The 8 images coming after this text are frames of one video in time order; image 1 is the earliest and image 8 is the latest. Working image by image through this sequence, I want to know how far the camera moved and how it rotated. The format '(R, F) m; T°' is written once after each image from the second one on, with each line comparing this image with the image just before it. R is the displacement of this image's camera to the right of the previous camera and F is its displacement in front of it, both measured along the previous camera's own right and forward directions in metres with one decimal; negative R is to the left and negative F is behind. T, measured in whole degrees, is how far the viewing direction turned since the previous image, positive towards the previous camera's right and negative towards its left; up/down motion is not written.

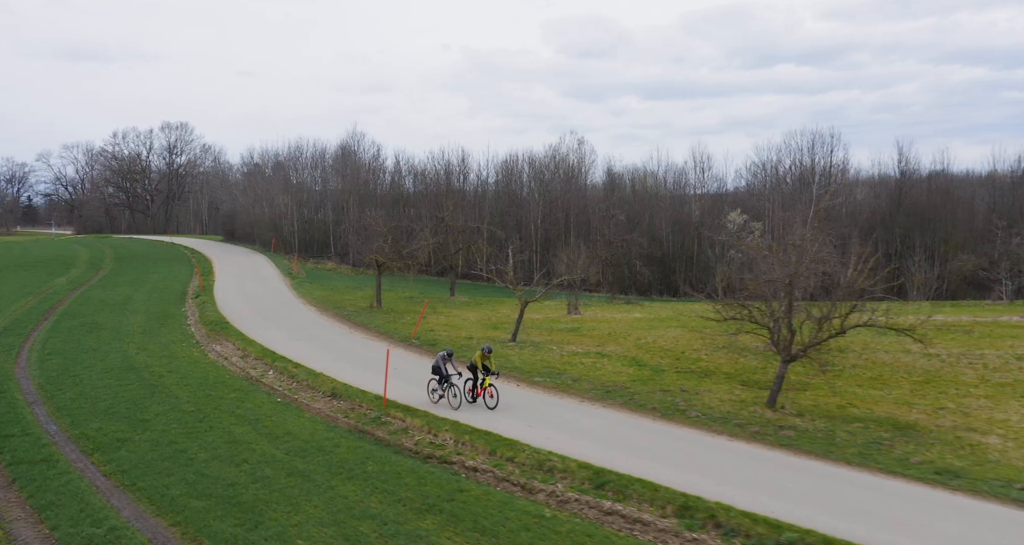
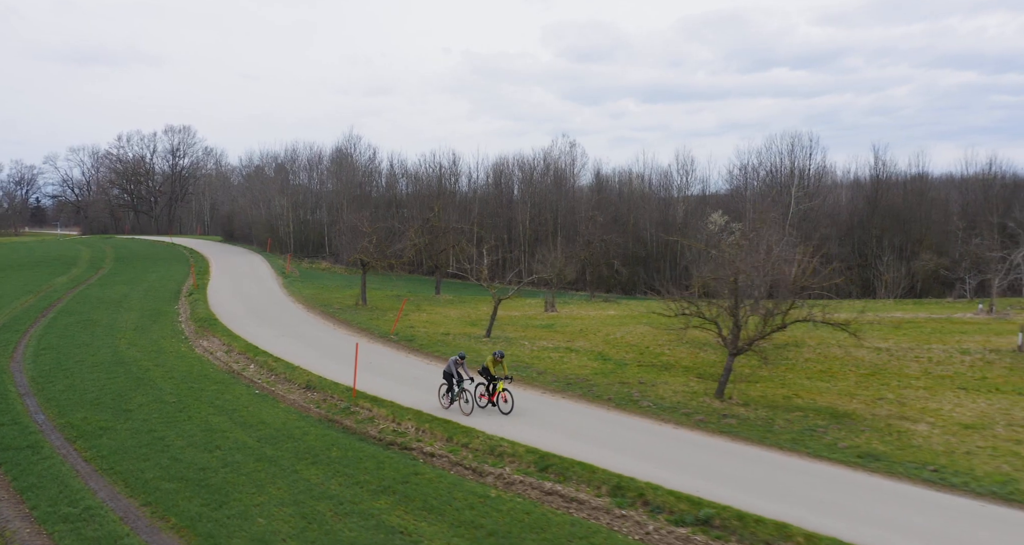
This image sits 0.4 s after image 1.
(+1.5, -1.0) m; -1°
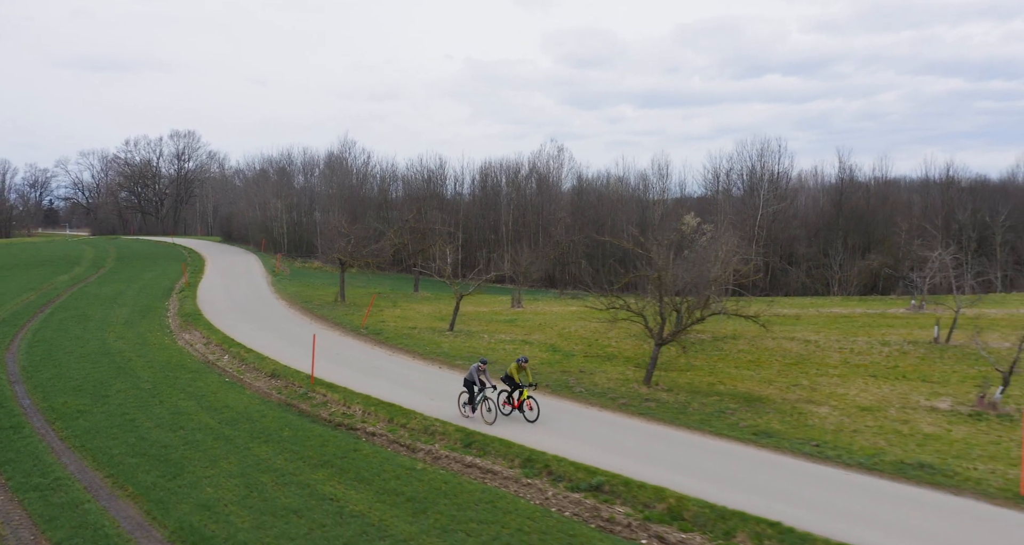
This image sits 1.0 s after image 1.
(+2.3, -1.6) m; -1°
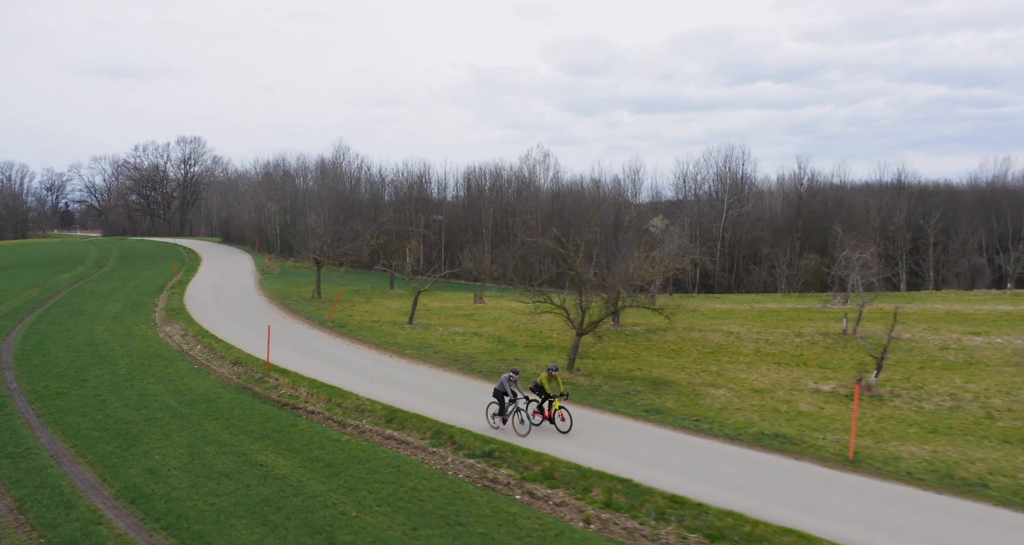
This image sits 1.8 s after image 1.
(+2.9, -2.0) m; -1°
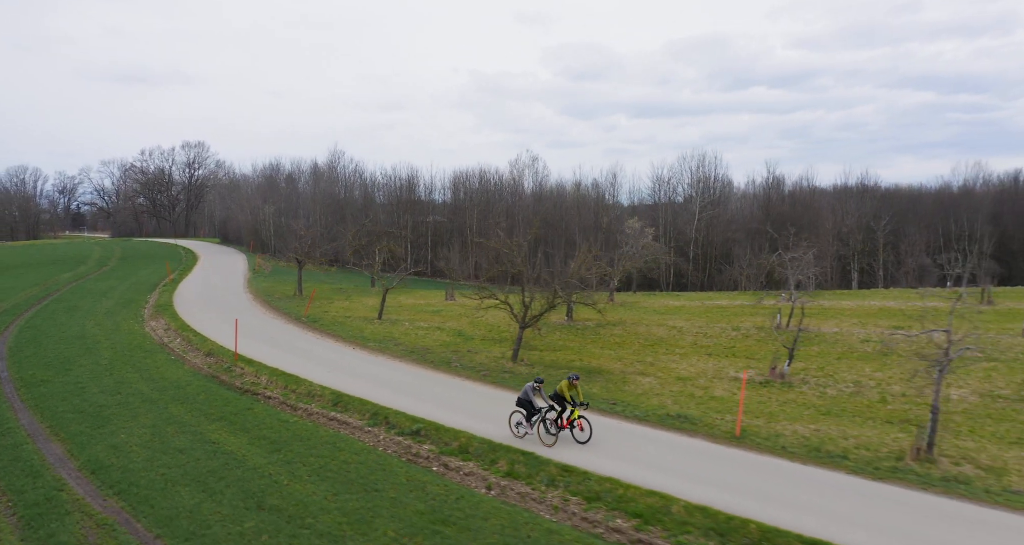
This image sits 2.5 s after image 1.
(+2.4, -1.6) m; -1°
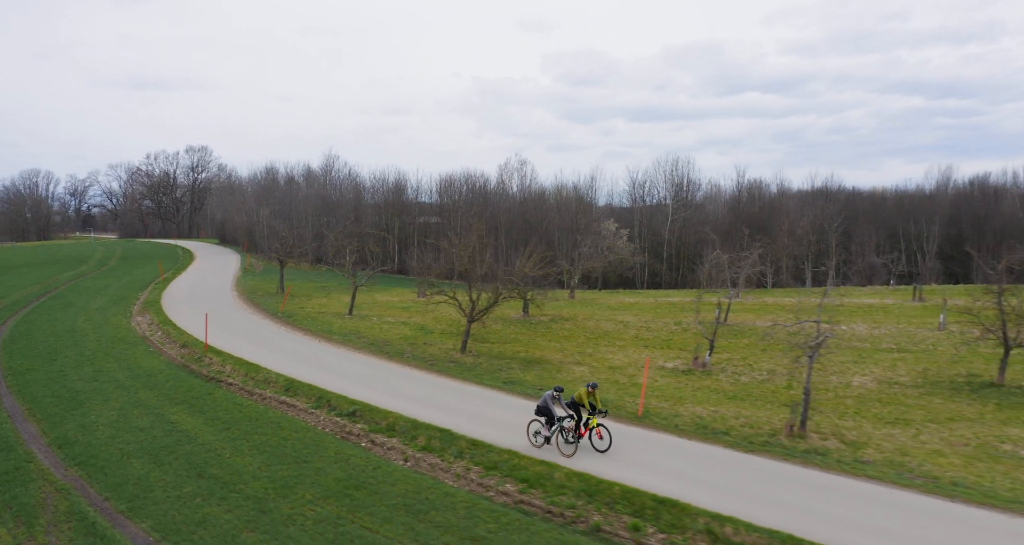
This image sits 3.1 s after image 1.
(+2.5, -1.6) m; -1°
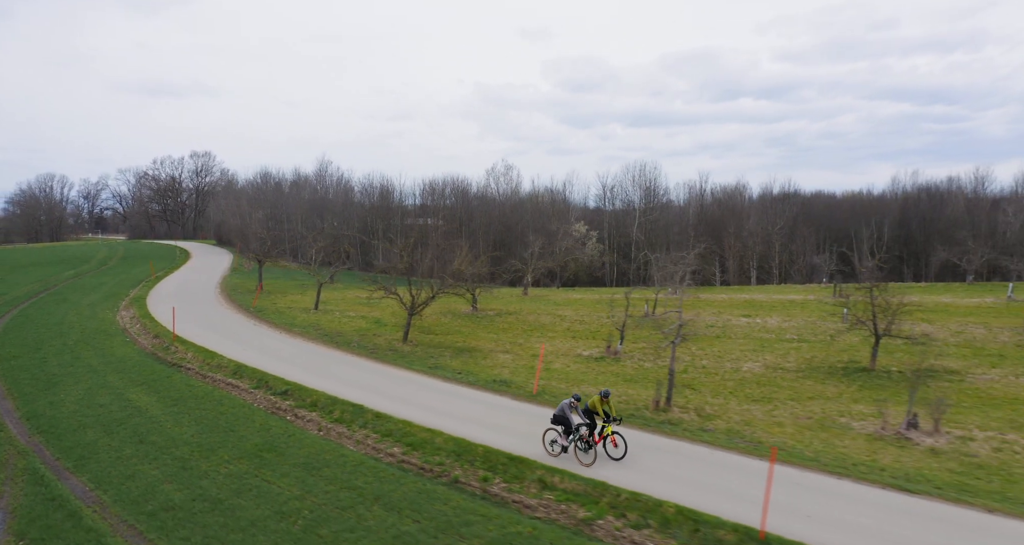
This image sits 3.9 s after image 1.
(+3.3, -2.2) m; -1°
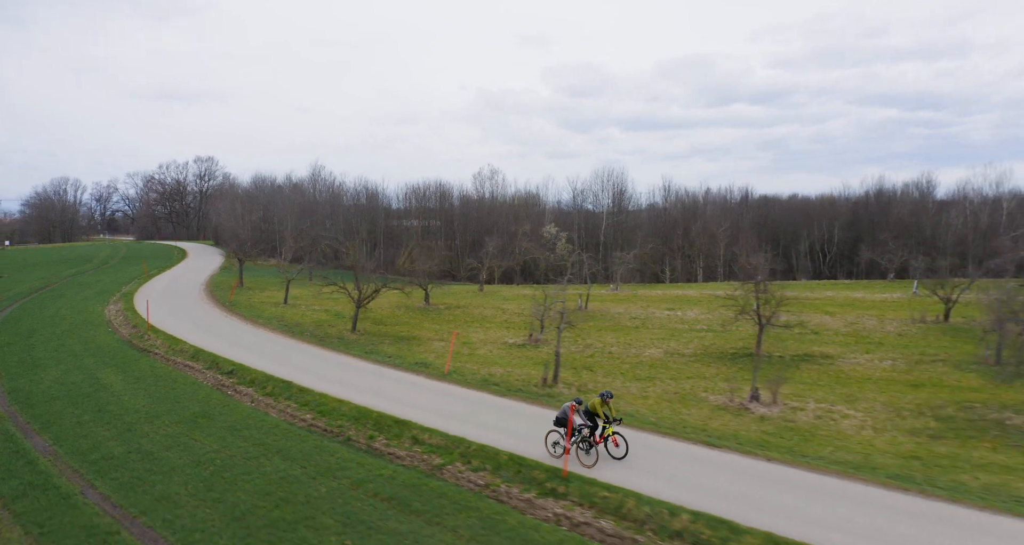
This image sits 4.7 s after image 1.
(+3.4, -2.5) m; -1°
